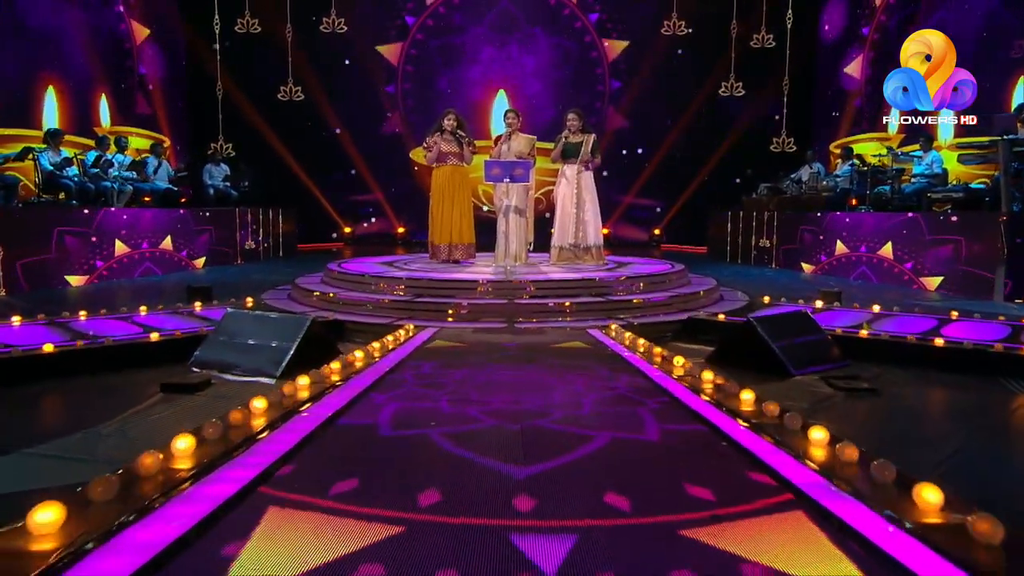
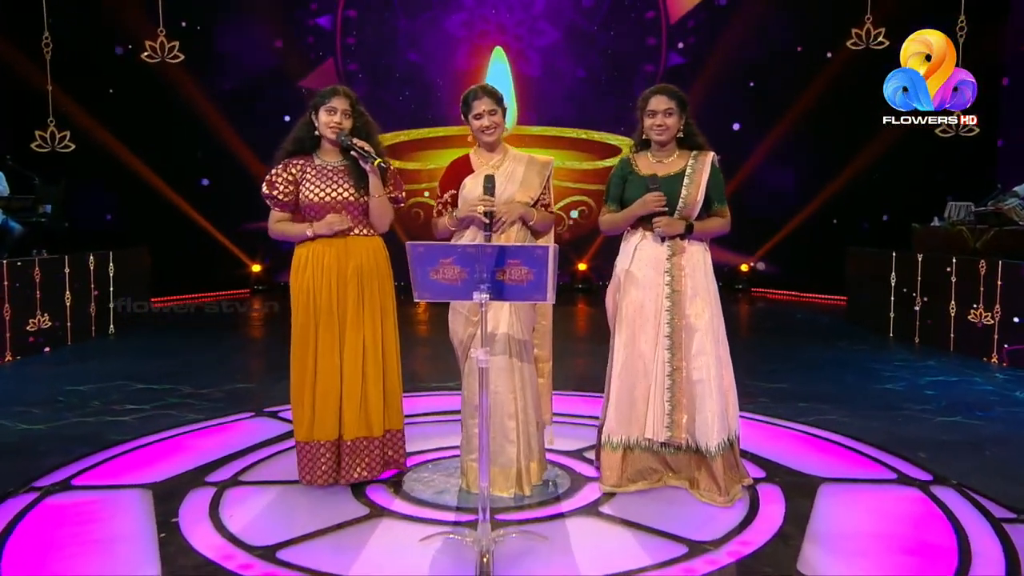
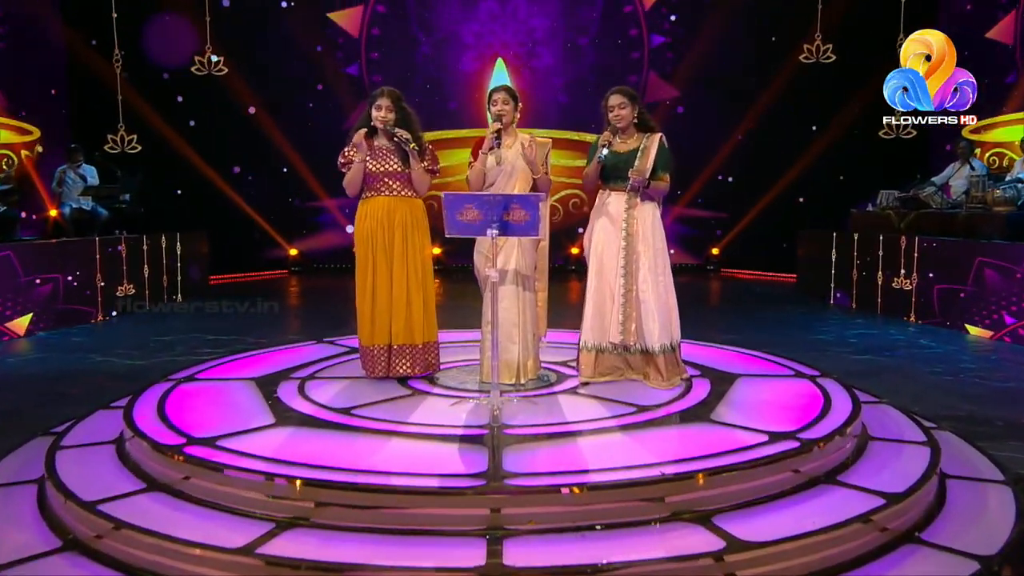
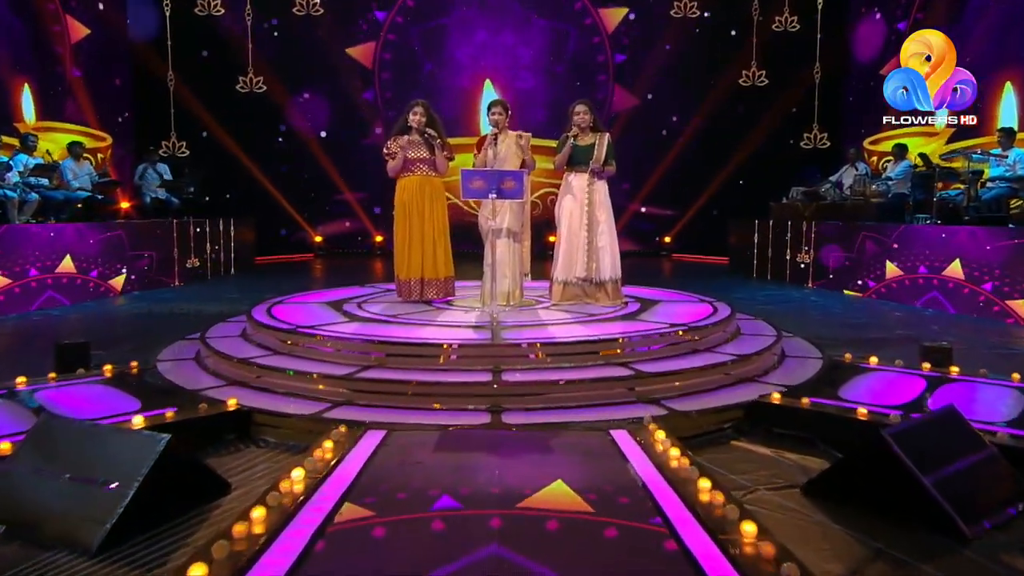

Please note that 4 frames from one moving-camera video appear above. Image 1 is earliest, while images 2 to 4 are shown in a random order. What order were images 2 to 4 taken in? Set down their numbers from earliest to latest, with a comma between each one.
4, 3, 2
